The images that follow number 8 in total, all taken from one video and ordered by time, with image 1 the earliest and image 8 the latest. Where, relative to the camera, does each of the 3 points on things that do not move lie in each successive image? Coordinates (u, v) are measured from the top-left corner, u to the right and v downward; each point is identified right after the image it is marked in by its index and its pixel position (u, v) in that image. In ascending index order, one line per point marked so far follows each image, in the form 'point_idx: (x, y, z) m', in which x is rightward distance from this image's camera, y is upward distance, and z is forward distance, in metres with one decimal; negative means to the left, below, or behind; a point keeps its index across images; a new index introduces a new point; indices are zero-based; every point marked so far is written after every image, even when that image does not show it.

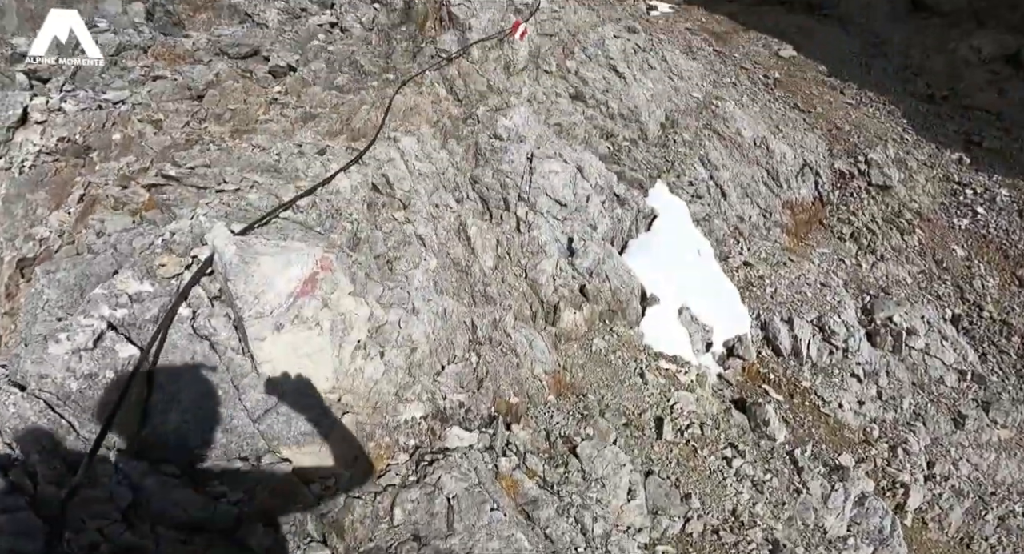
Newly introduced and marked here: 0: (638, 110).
0: (+2.8, +3.3, +12.3) m
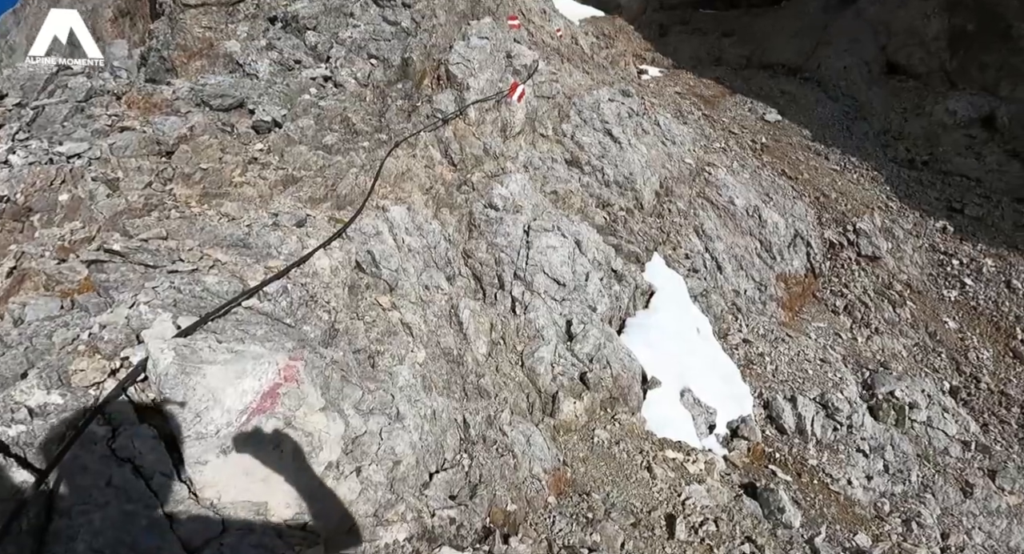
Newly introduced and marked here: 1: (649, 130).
0: (+2.6, +1.9, +12.1) m
1: (+3.4, +3.5, +13.9) m
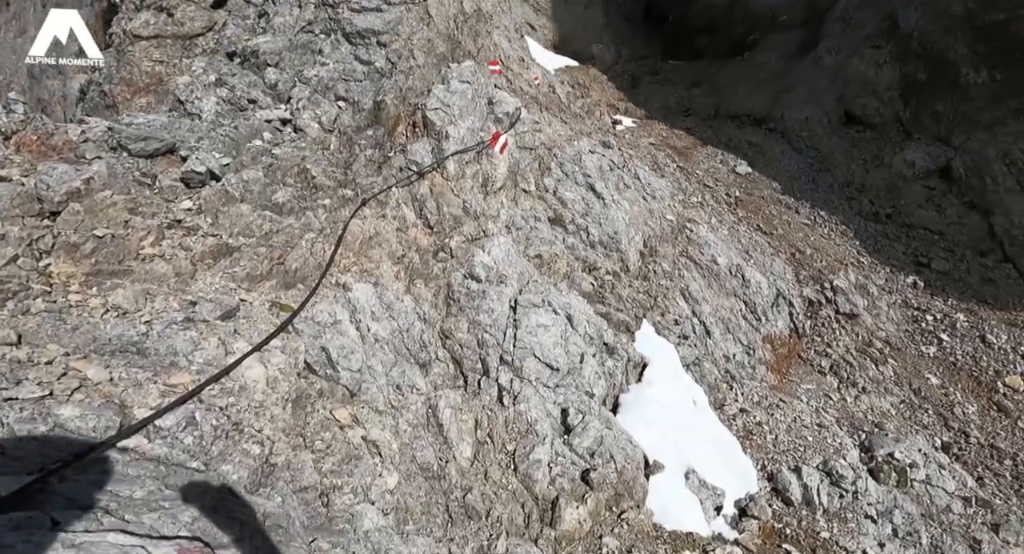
0: (+2.2, +0.7, +11.4) m
1: (+2.8, +2.1, +13.4) m
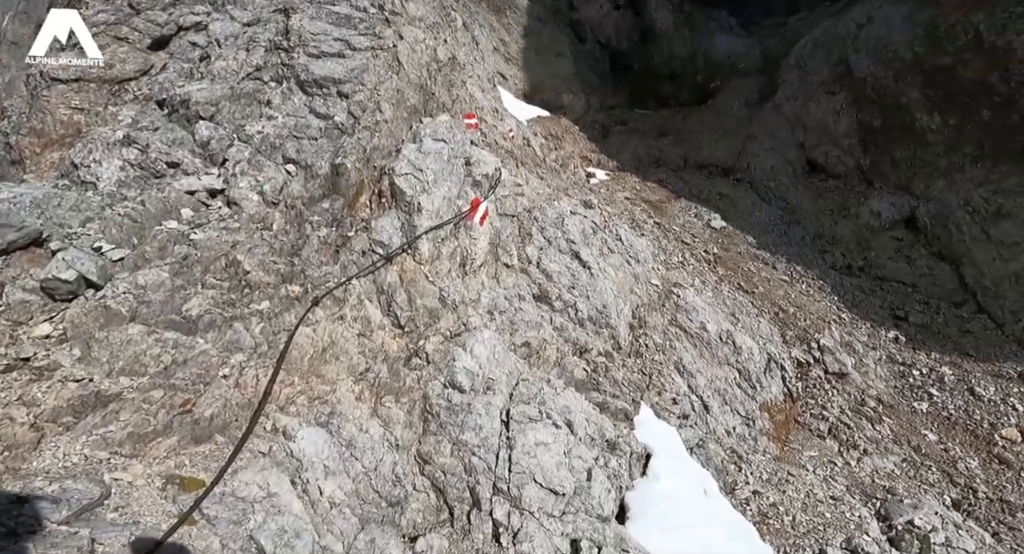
0: (+1.8, -0.6, +10.5) m
1: (+2.3, +0.7, +12.6) m
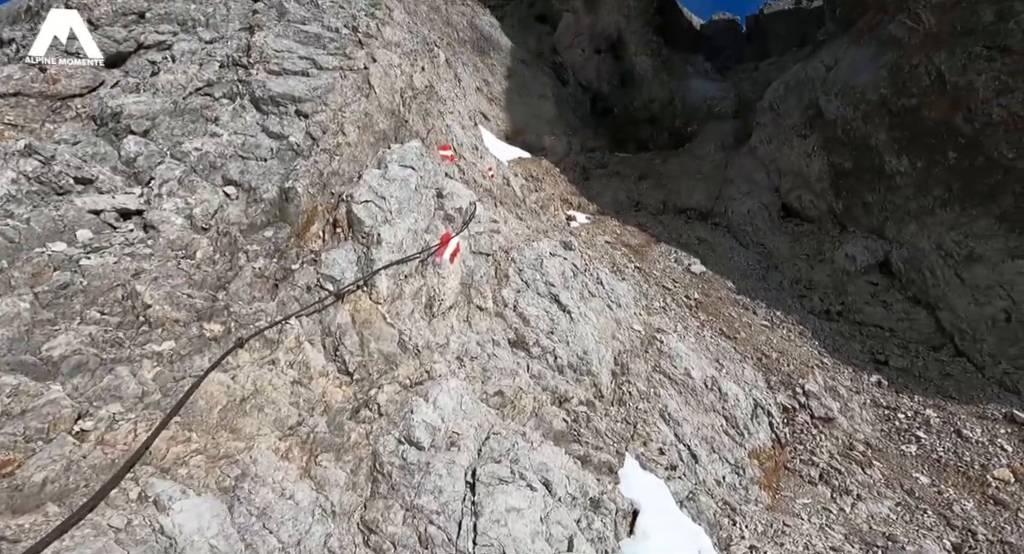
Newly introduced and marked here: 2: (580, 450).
0: (+1.3, -1.3, +9.9) m
1: (+1.8, -0.3, +12.2) m
2: (+1.0, -2.6, +8.4) m
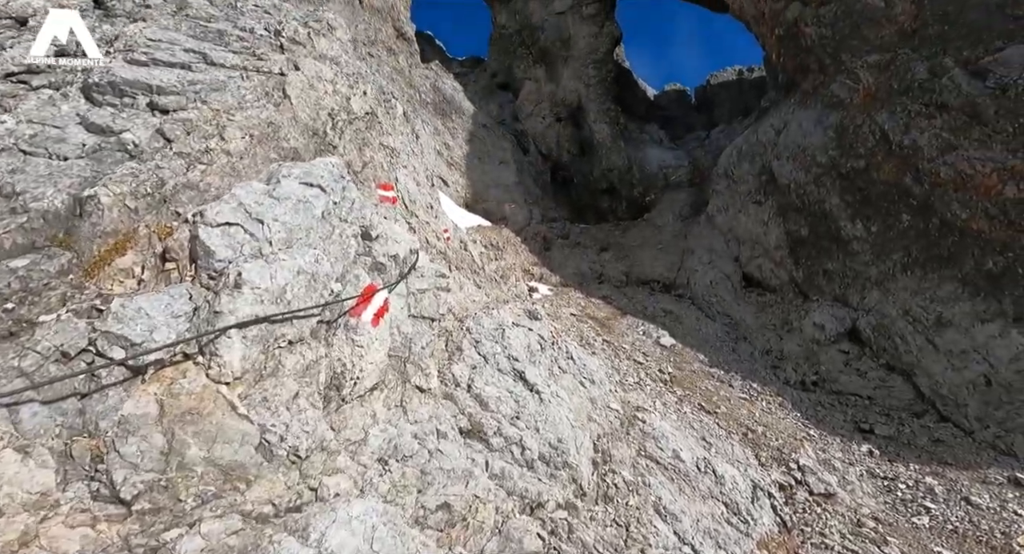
0: (+0.7, -2.3, +8.1) m
1: (+1.0, -1.6, +10.5) m
2: (+0.5, -3.3, +6.4) m
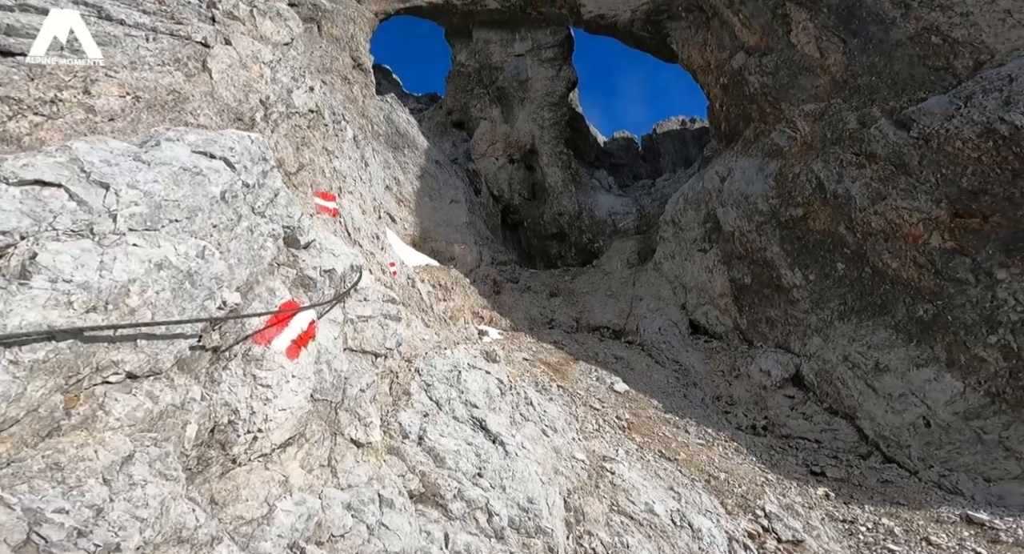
0: (+0.2, -2.7, +6.8) m
1: (+0.3, -2.1, +9.2) m
2: (+0.2, -3.5, +5.0) m
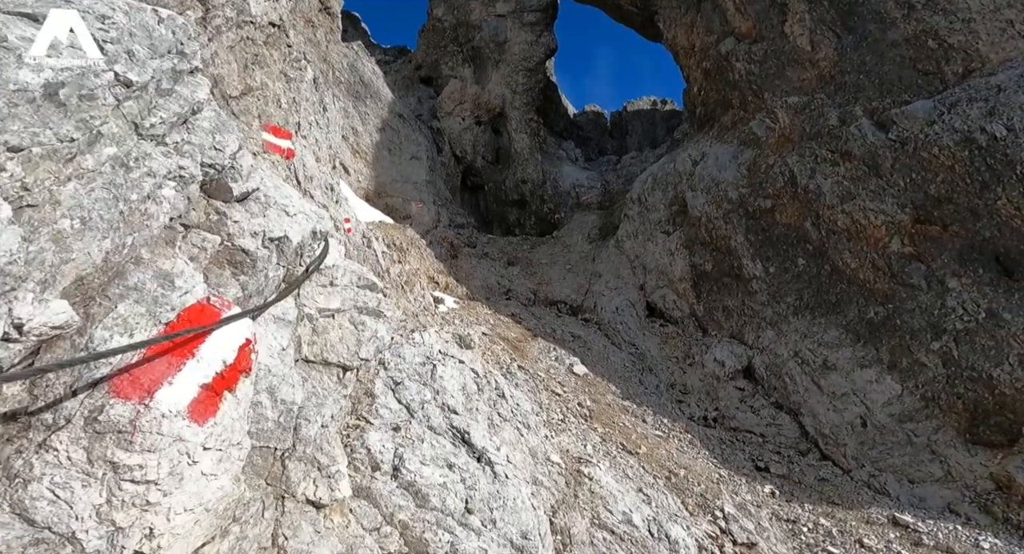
0: (+0.1, -2.5, +5.4) m
1: (0.0, -1.8, +7.8) m
2: (+0.1, -3.5, +3.7) m
